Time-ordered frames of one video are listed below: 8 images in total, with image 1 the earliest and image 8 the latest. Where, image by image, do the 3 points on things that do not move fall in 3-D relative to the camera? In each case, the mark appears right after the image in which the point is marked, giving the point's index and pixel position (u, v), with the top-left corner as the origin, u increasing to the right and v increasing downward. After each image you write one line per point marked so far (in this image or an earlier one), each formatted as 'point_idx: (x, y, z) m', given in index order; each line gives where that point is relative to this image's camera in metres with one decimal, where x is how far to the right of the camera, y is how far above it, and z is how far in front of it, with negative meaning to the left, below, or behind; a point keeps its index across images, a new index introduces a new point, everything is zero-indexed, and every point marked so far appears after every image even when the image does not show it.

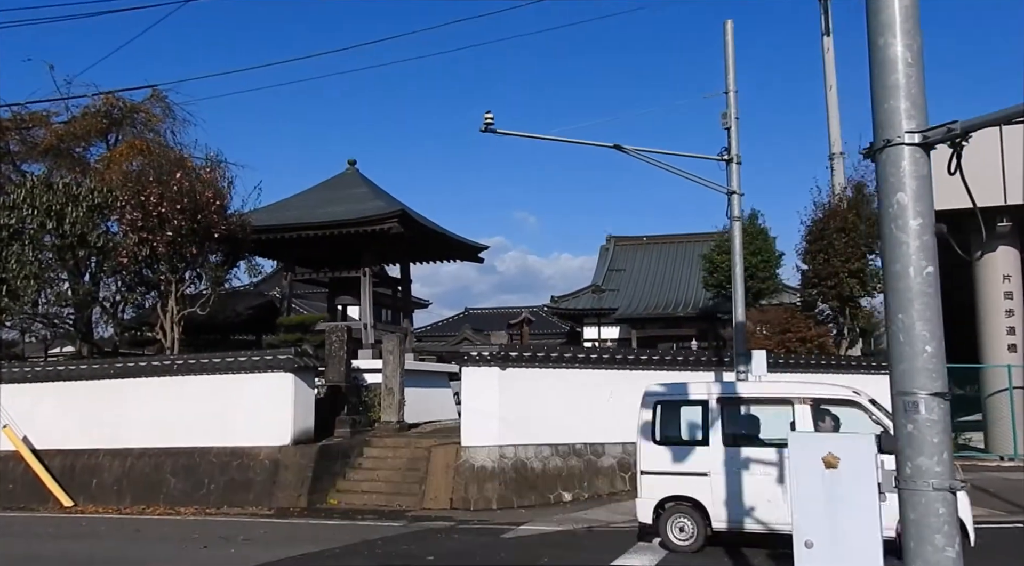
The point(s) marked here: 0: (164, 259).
0: (-6.9, +0.5, +16.1) m
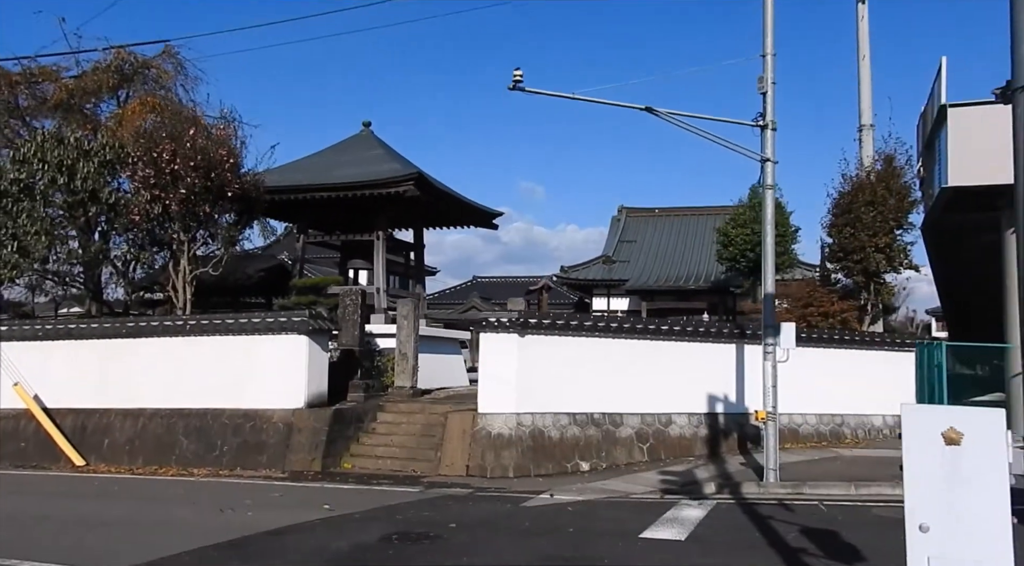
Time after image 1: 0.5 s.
0: (-6.6, +1.3, +15.8) m
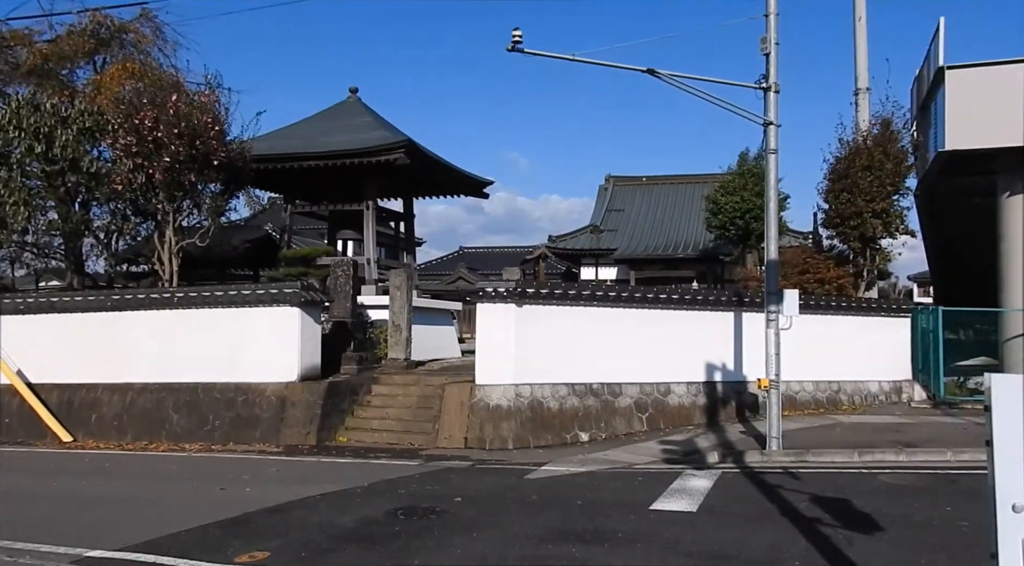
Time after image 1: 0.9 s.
0: (-6.7, +1.9, +15.4) m
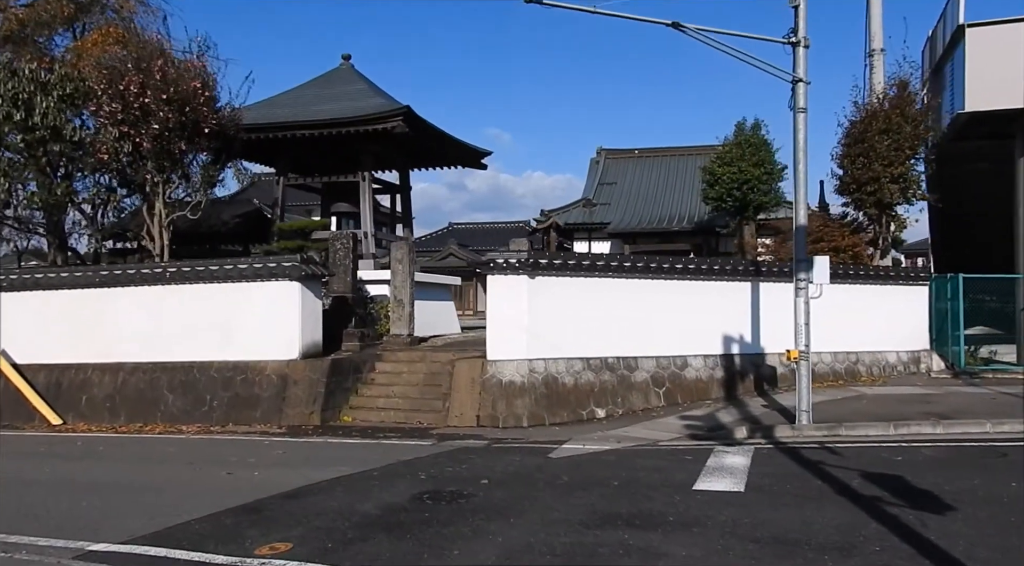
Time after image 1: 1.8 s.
0: (-6.6, +2.3, +14.7) m
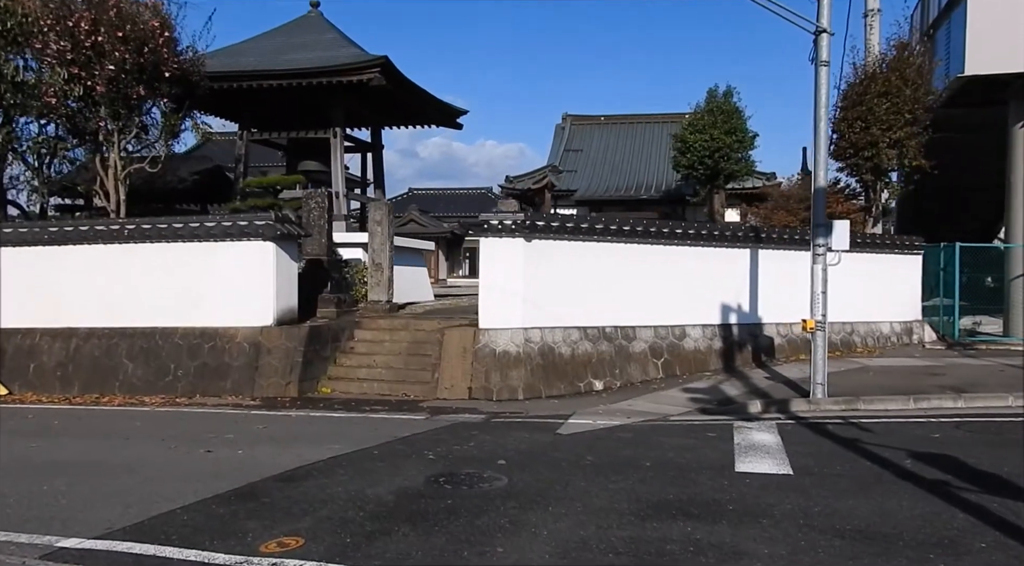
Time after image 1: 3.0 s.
0: (-6.8, +3.0, +13.4) m
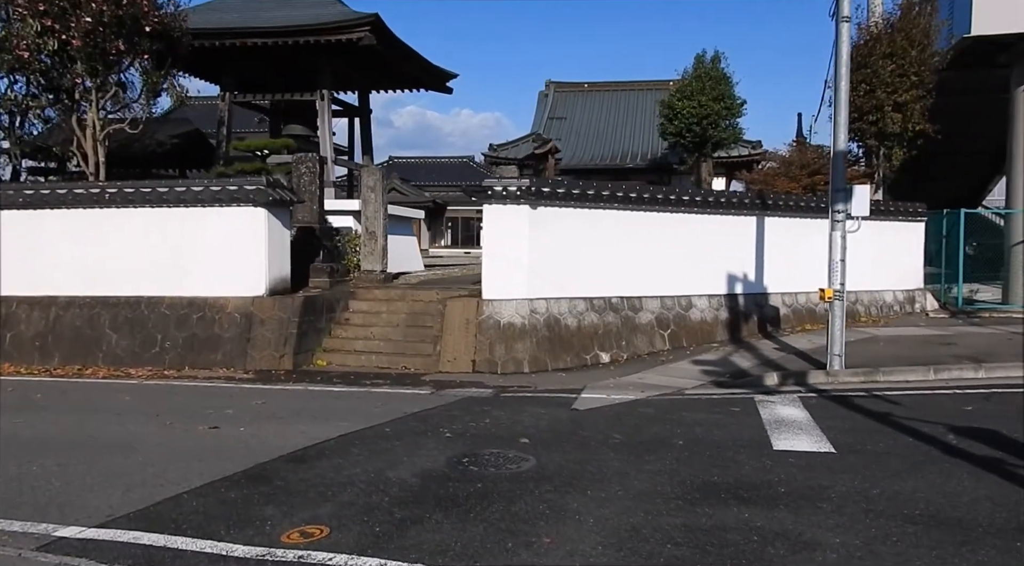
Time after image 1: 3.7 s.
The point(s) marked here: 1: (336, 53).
0: (-6.8, +3.5, +12.6) m
1: (-3.5, +4.5, +16.0) m
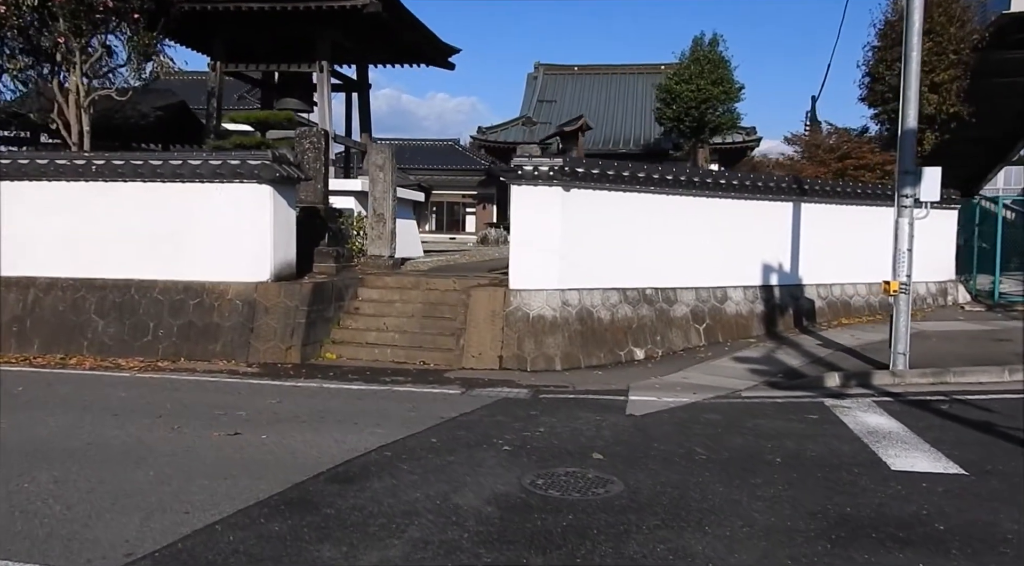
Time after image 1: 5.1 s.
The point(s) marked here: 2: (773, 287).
0: (-6.4, +3.8, +11.5) m
1: (-3.2, +4.8, +15.0) m
2: (+3.8, -0.1, +11.9) m
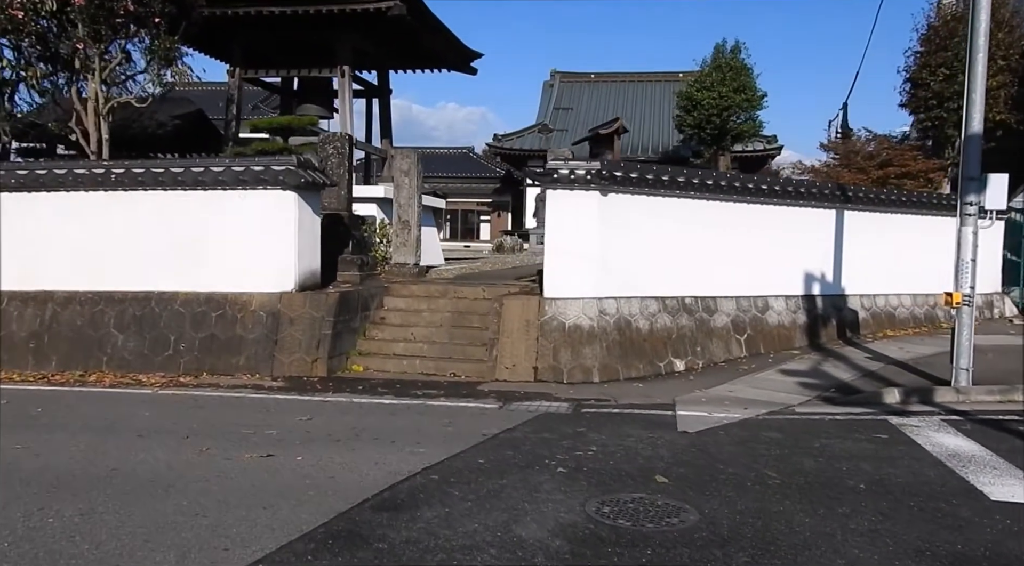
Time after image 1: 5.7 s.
0: (-6.0, +3.6, +11.2) m
1: (-2.8, +4.7, +14.6) m
2: (+4.3, -0.2, +11.4) m
